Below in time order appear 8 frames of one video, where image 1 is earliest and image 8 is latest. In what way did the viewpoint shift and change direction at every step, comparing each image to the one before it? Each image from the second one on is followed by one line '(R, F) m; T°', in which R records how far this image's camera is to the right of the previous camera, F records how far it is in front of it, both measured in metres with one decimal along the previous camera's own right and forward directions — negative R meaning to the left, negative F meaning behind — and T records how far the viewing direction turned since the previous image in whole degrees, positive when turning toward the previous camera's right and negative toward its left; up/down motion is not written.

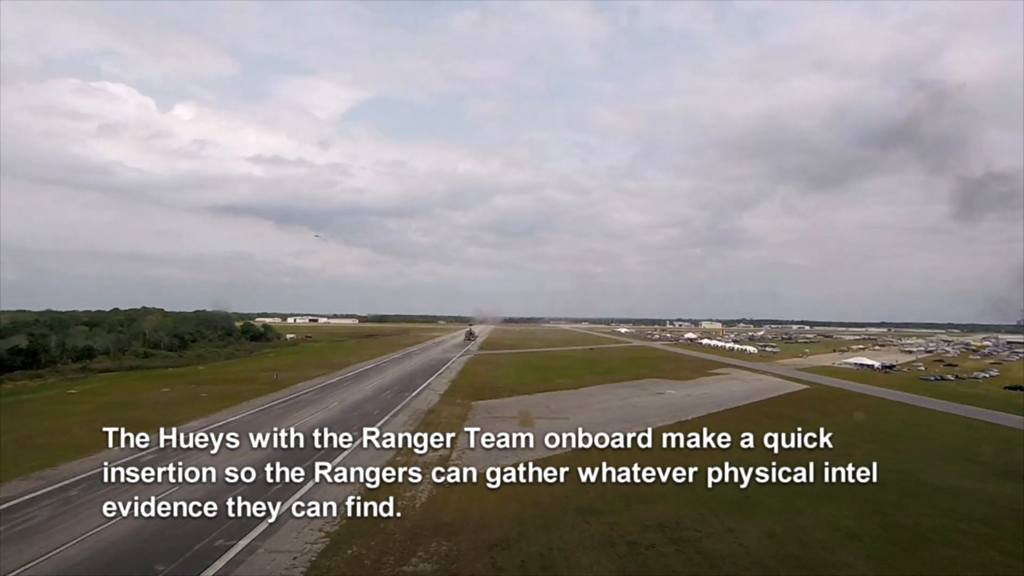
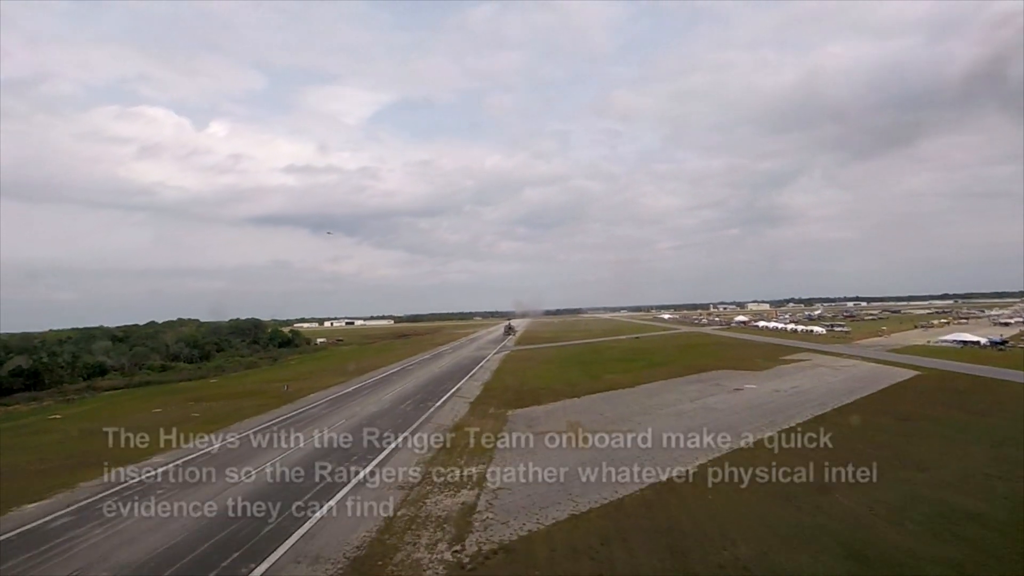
(-0.1, +6.0) m; -4°
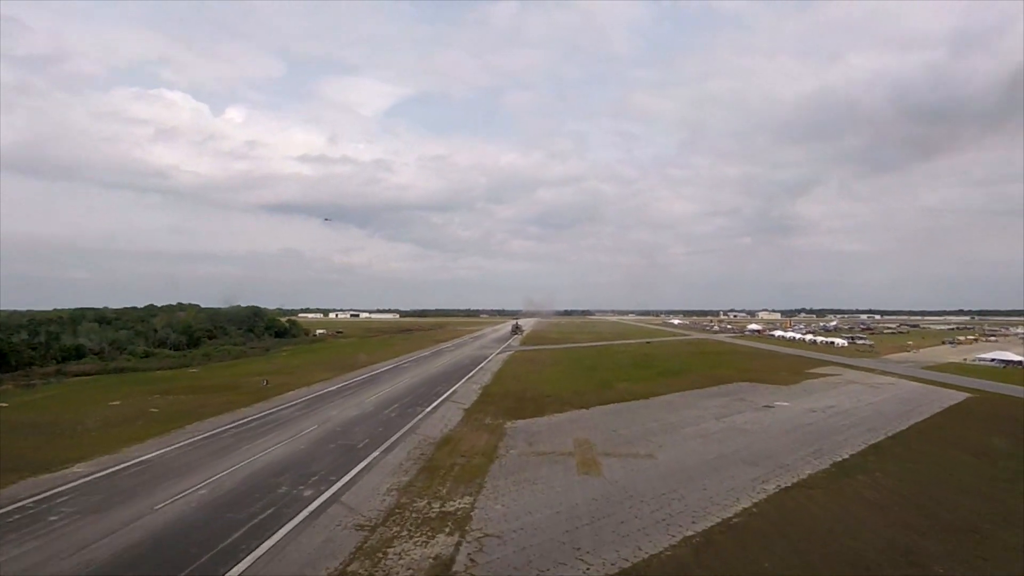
(+0.1, +3.4) m; -1°
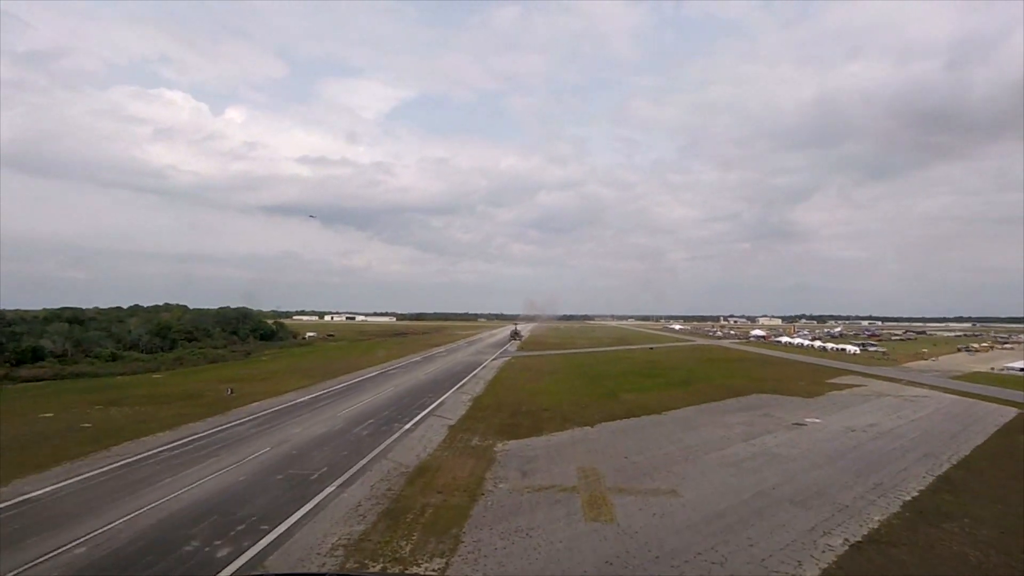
(+0.2, +3.4) m; 0°
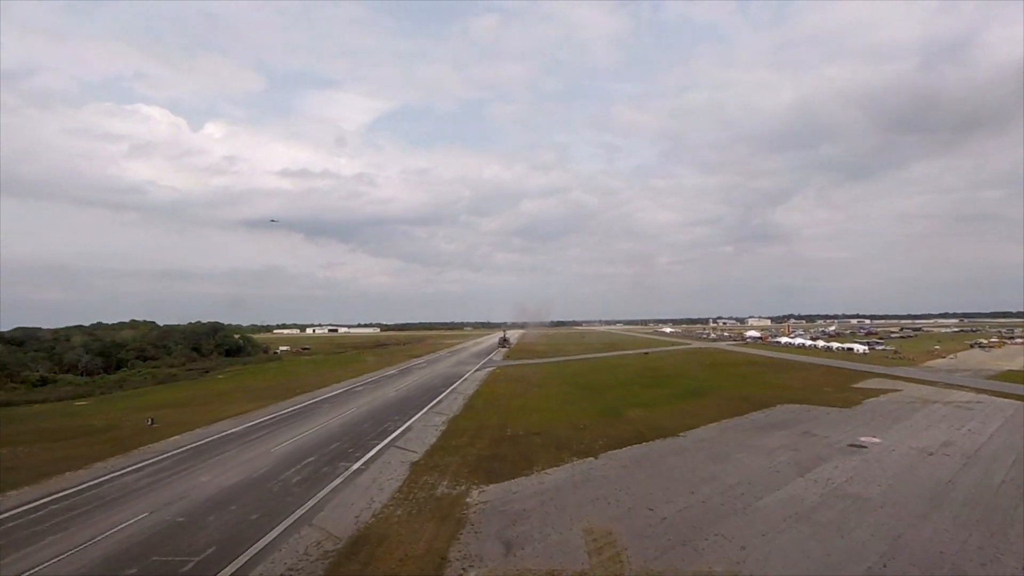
(+0.3, +5.0) m; +1°
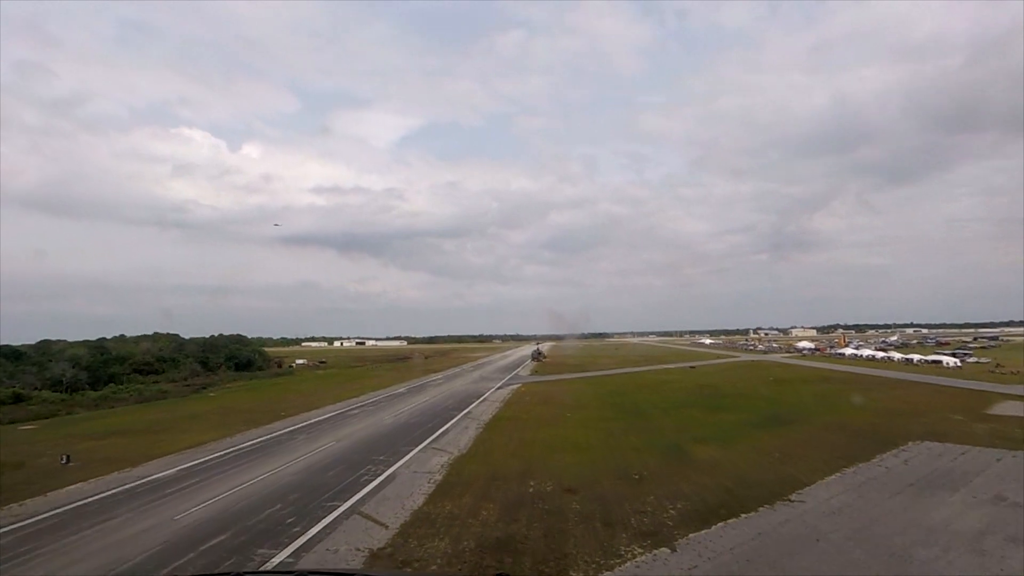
(+0.2, +6.6) m; -3°
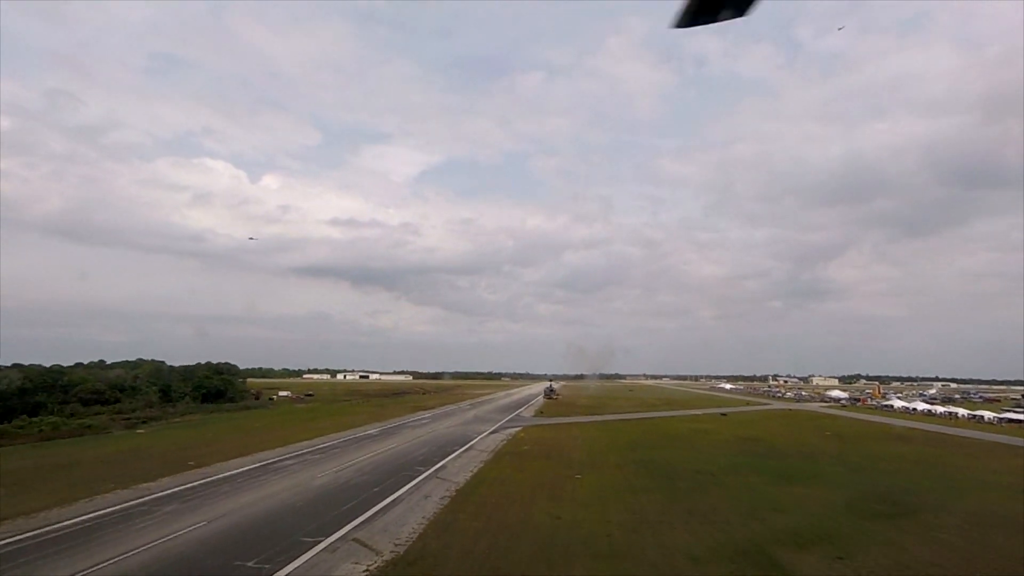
(+0.7, +7.5) m; -1°
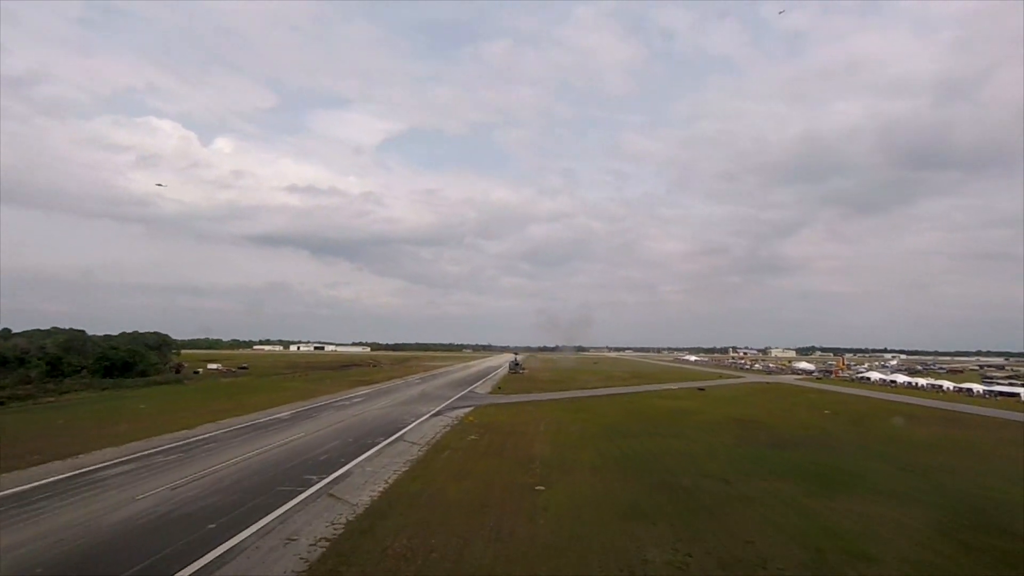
(+0.7, +6.6) m; +4°
